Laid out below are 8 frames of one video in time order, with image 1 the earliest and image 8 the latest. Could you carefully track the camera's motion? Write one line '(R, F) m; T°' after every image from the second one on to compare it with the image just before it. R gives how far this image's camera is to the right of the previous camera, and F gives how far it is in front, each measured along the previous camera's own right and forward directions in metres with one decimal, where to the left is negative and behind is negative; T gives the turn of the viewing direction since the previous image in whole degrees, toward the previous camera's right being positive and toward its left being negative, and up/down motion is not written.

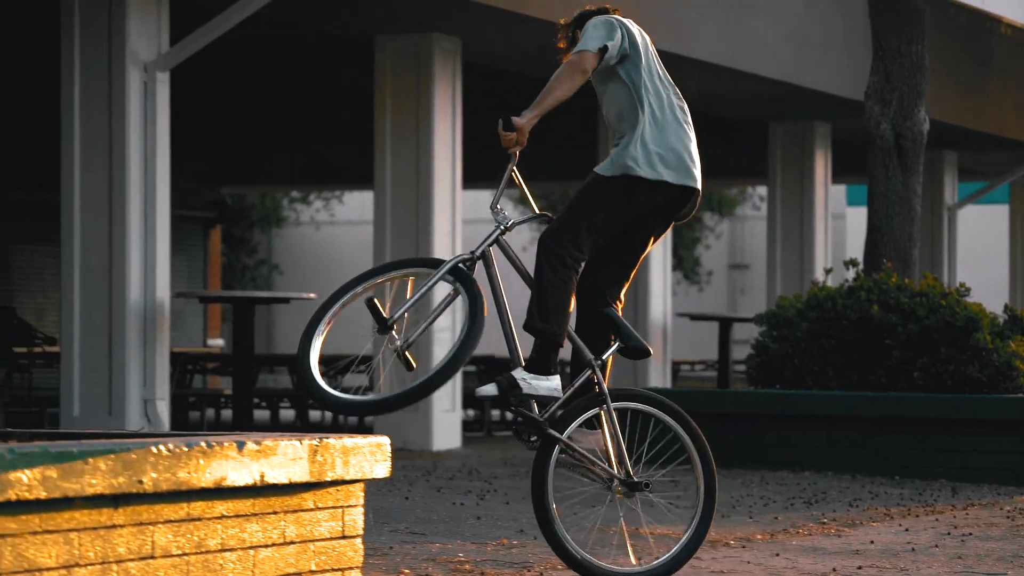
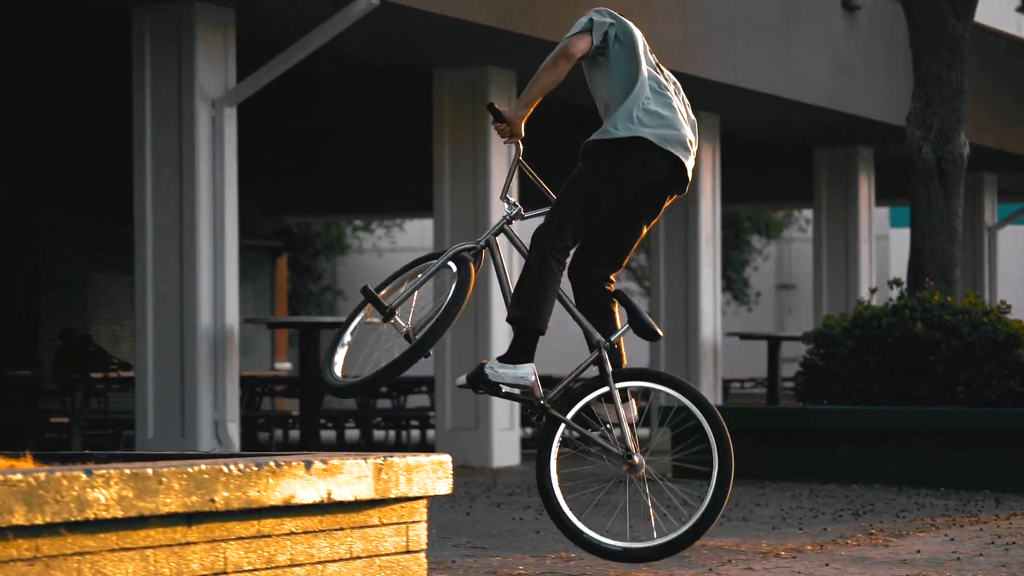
(0.0, -0.2) m; -2°
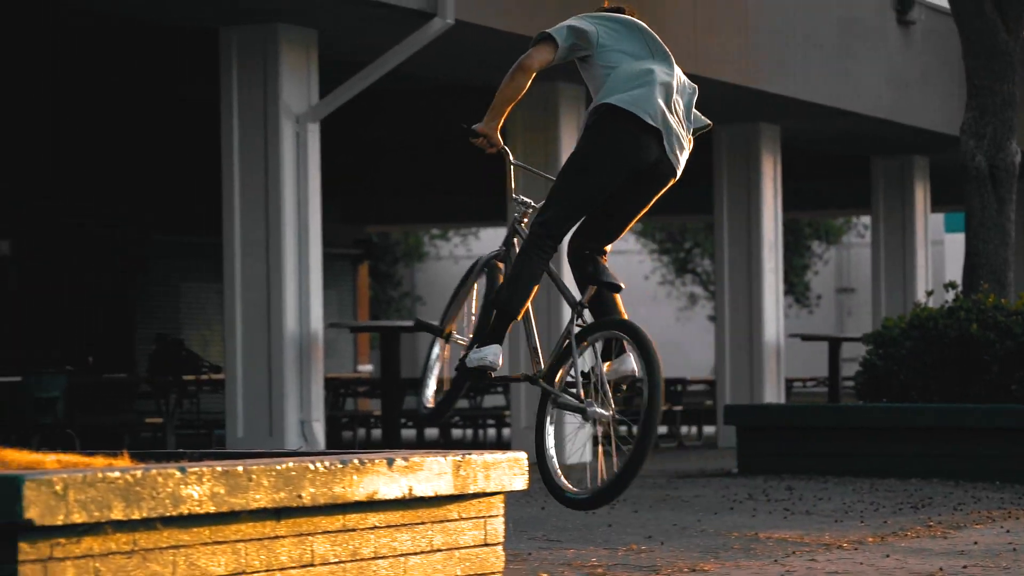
(0.0, -0.2) m; -1°
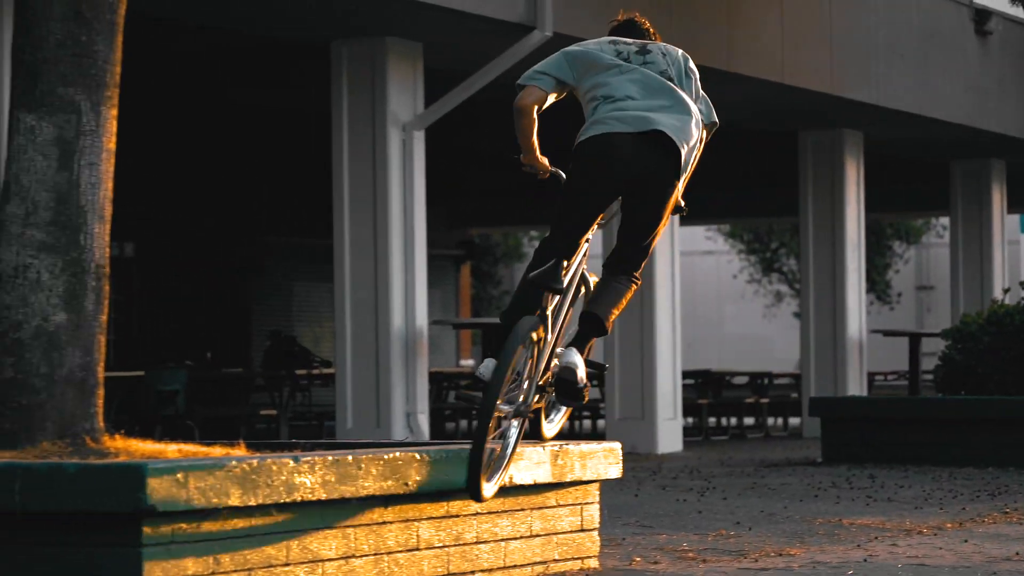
(0.0, -0.3) m; -2°
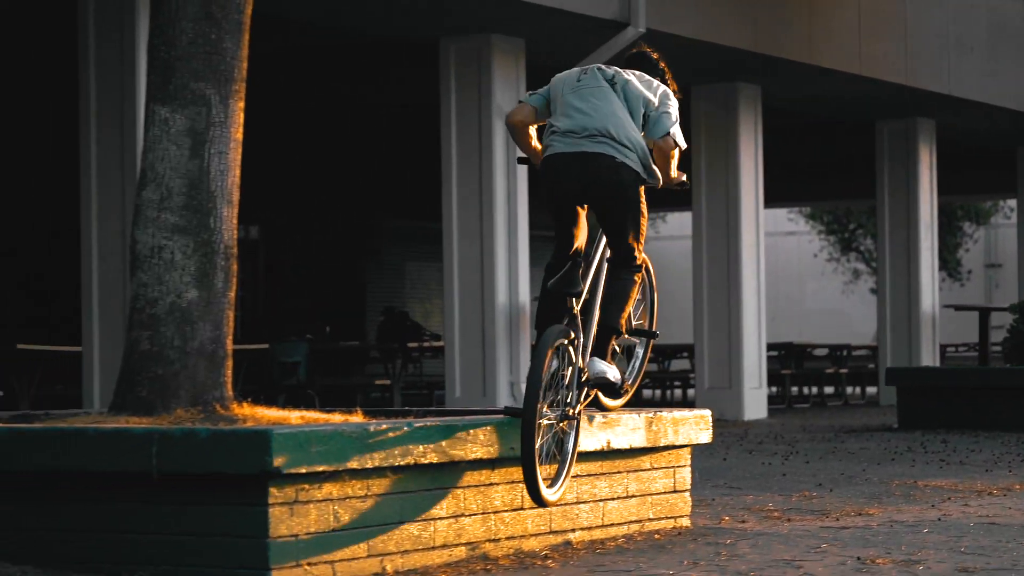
(-0.1, -0.4) m; -1°
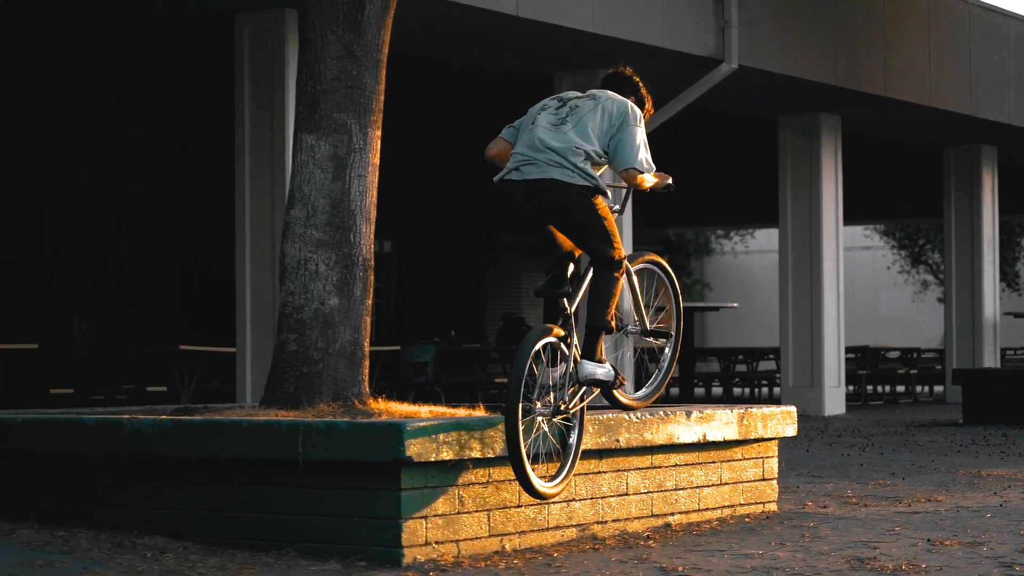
(-0.2, -0.7) m; -1°
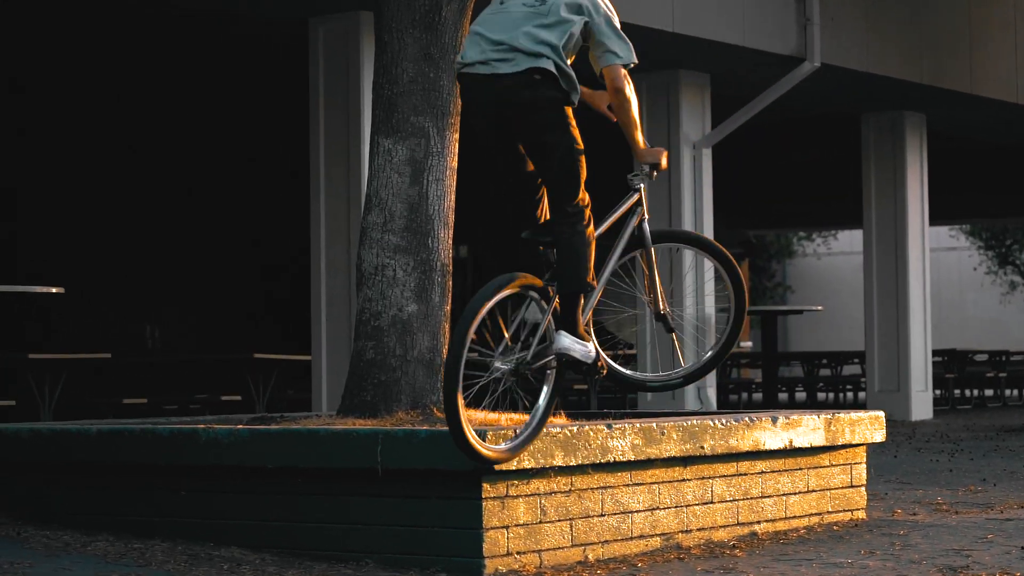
(-0.1, +0.1) m; -1°
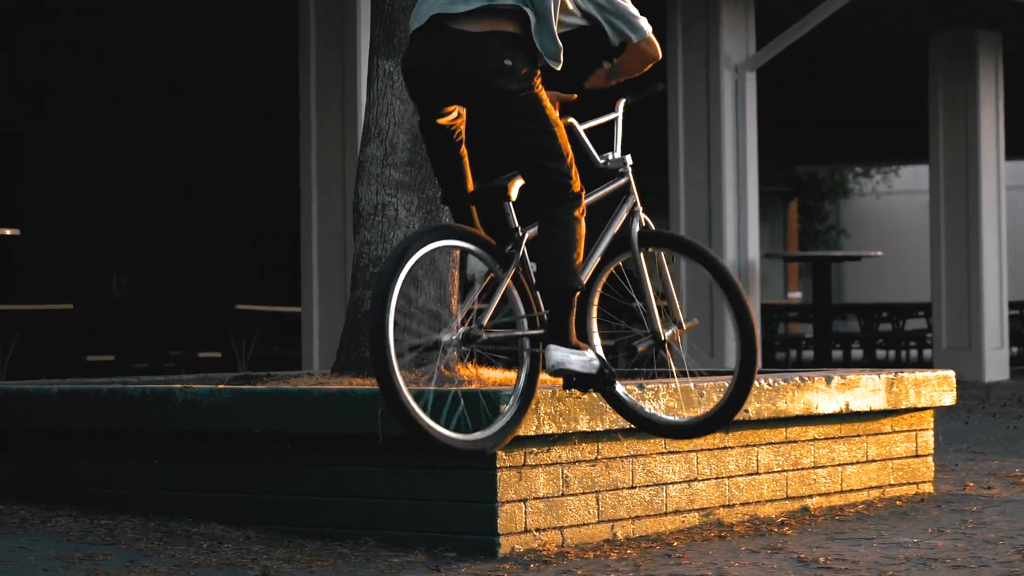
(0.0, +0.7) m; -1°
